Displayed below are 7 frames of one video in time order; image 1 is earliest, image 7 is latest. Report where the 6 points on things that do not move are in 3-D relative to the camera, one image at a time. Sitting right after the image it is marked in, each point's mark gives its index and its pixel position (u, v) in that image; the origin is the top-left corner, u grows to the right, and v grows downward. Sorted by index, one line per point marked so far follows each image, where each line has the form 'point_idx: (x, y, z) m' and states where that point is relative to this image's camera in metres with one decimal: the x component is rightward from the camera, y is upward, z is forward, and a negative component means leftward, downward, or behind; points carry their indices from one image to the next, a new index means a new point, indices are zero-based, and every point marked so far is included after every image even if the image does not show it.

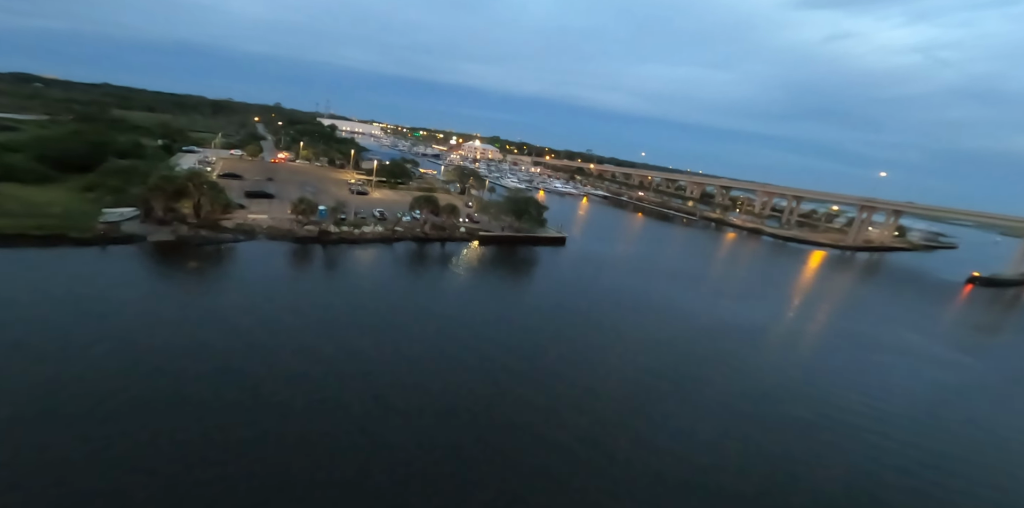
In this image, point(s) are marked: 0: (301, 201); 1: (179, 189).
0: (-9.2, +2.3, +19.1) m
1: (-12.4, +2.5, +16.5) m
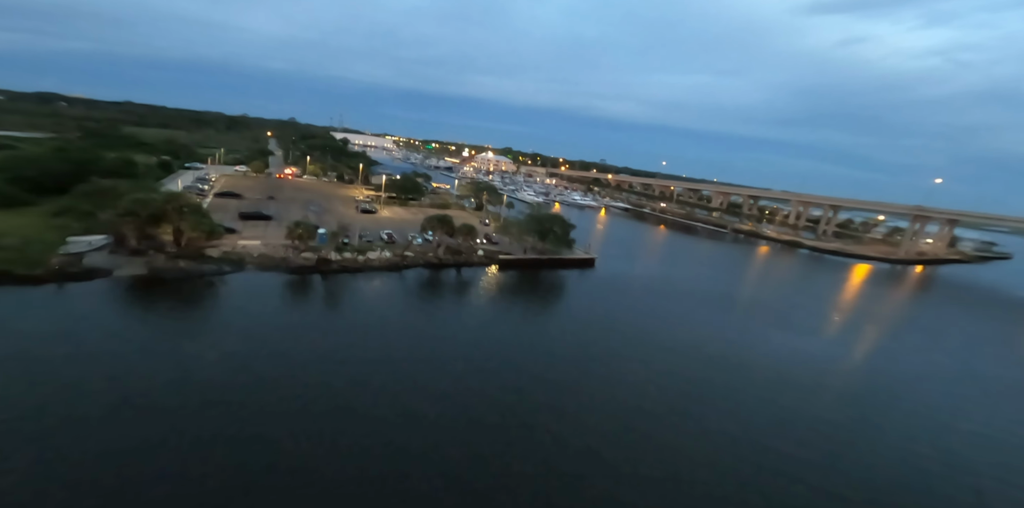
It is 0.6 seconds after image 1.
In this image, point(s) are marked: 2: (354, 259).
0: (-8.2, +1.1, +16.8) m
1: (-11.5, +1.3, +14.3) m
2: (-6.3, -0.3, +17.7) m
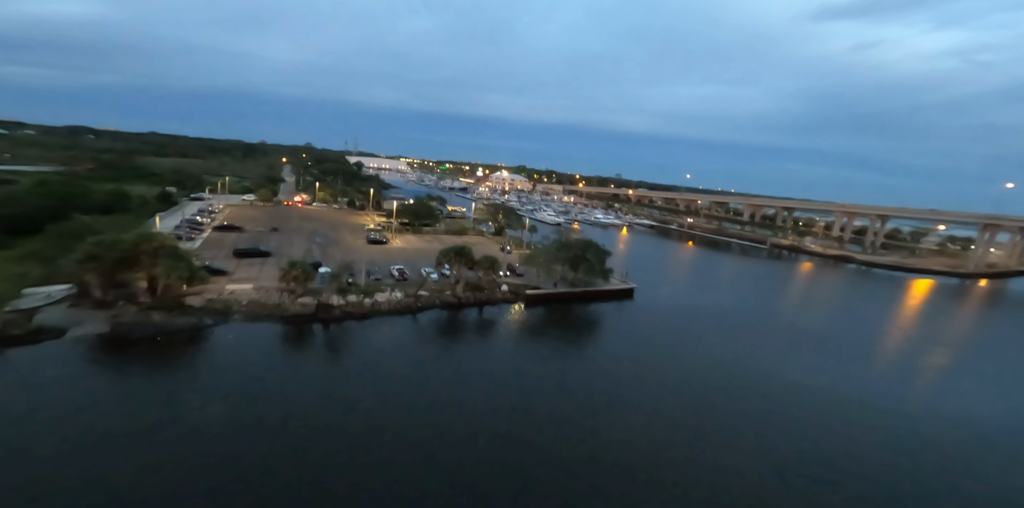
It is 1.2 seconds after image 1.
0: (-7.2, -0.3, +14.5) m
1: (-10.6, -0.1, +12.1) m
2: (-5.2, -1.7, +15.3) m
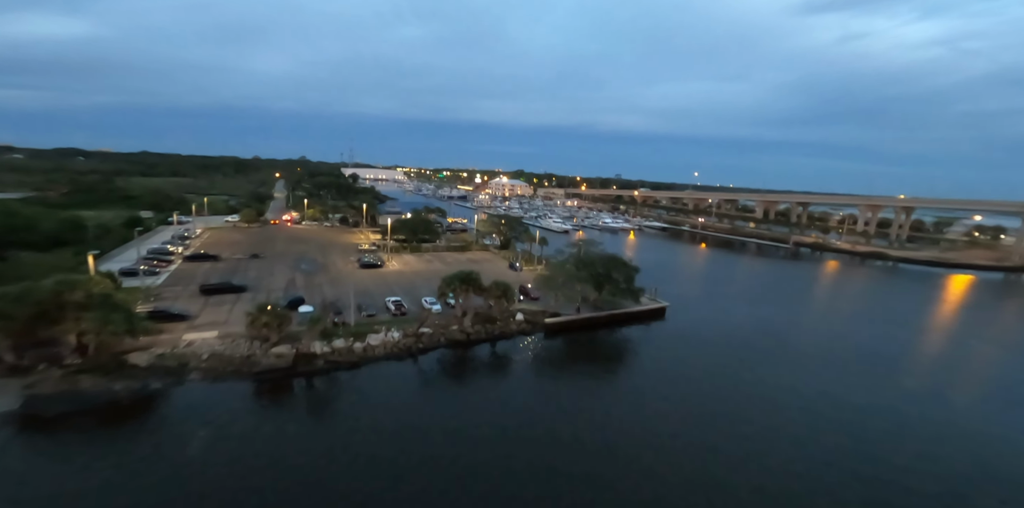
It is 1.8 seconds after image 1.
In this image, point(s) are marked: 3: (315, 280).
0: (-6.7, -1.4, +12.0) m
1: (-10.1, -1.3, +9.6) m
2: (-4.7, -2.7, +12.7) m
3: (-7.8, -1.0, +17.7) m
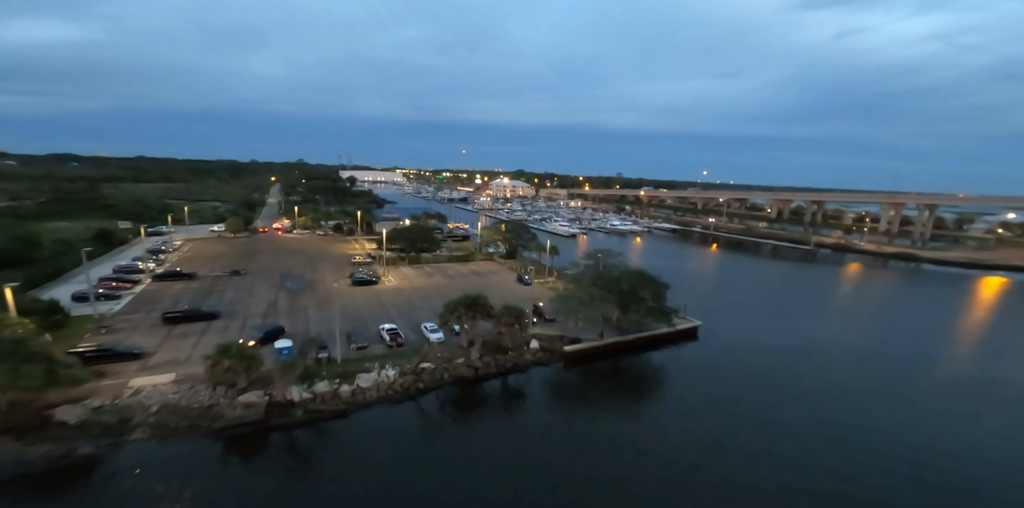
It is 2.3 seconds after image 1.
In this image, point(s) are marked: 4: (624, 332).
0: (-6.3, -2.0, +9.9) m
1: (-9.7, -1.9, +7.5) m
2: (-4.2, -3.3, +10.7) m
3: (-7.4, -1.7, +15.7) m
4: (+3.8, -2.6, +15.1) m
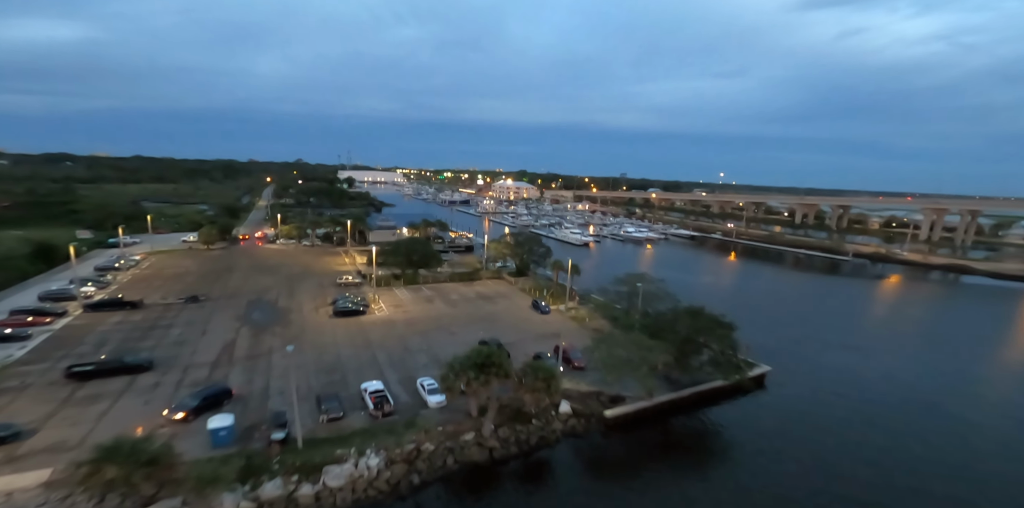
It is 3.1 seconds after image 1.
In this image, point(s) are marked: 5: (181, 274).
0: (-5.7, -2.8, +6.7) m
1: (-9.2, -2.7, +4.3) m
2: (-3.7, -4.0, +7.5) m
3: (-6.9, -2.4, +12.5) m
4: (+4.3, -3.4, +12.0) m
5: (-13.4, -1.0, +18.2) m
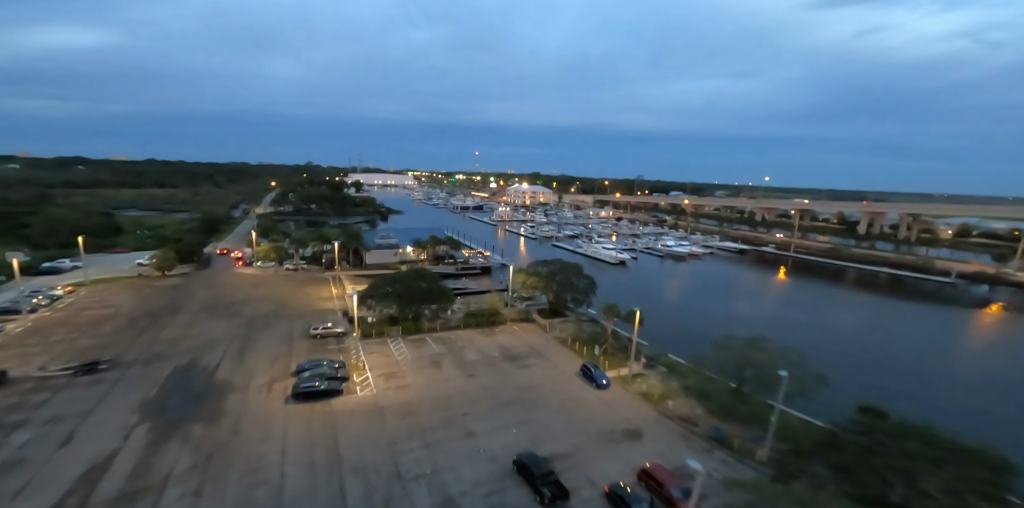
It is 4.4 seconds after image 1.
0: (-4.9, -3.9, +1.9) m
1: (-8.4, -3.8, -0.4) m
2: (-2.8, -5.1, +2.6) m
3: (-5.9, -3.6, +7.7) m
4: (+5.3, -4.6, +6.8) m
5: (-12.3, -2.1, +13.5) m
